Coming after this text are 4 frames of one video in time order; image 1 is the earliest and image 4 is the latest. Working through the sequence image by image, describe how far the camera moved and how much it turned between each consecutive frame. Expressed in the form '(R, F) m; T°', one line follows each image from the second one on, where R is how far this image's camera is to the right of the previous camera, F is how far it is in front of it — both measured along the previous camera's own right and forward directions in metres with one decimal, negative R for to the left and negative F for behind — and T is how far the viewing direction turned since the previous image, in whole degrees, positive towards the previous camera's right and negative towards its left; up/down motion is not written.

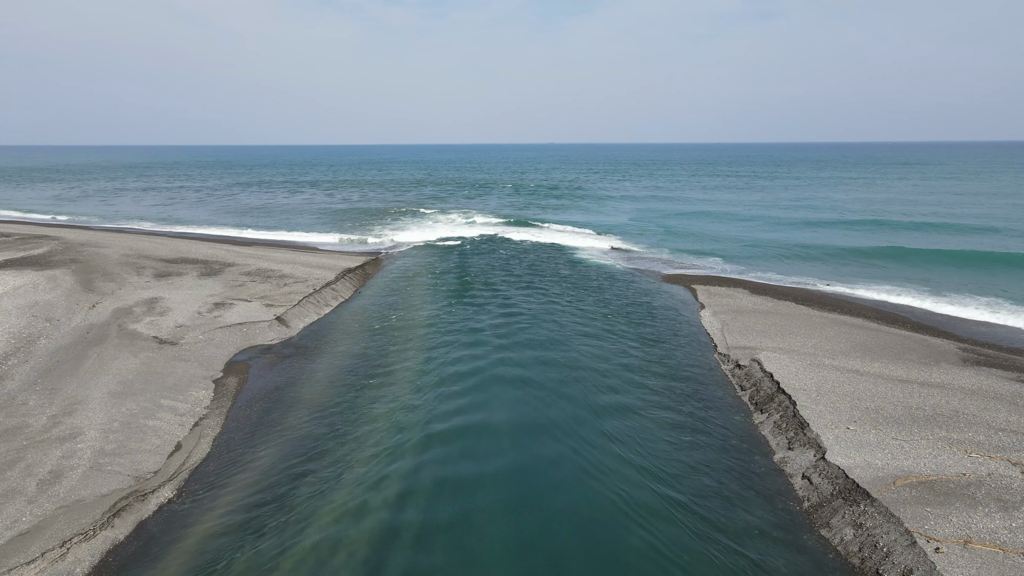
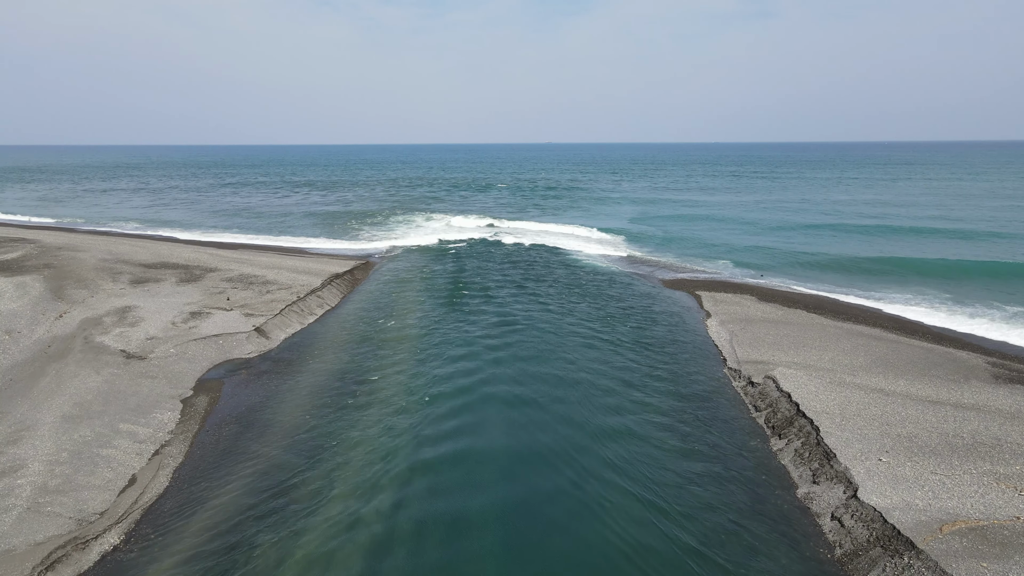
(+0.1, +0.9) m; 0°
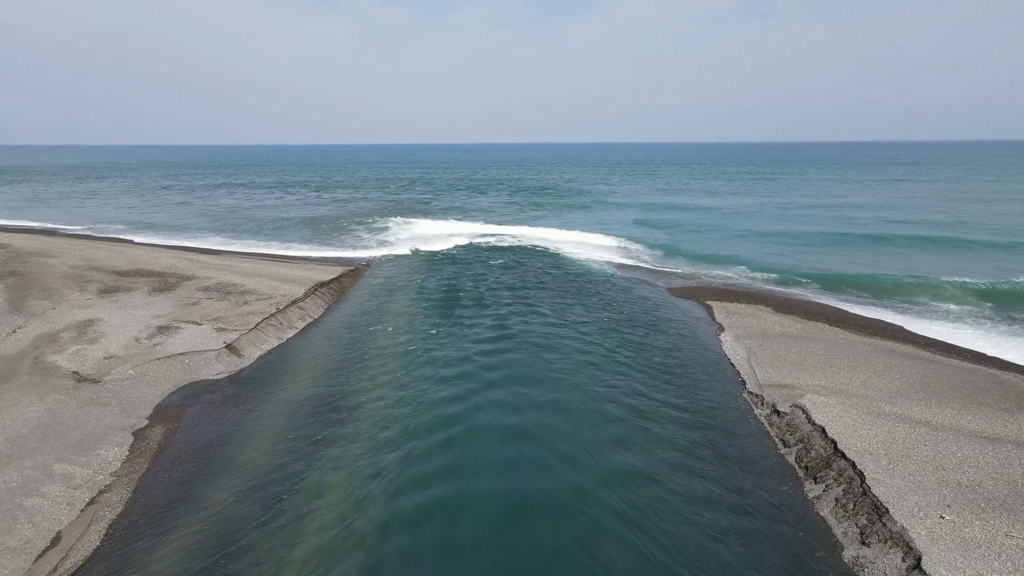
(+0.1, +1.3) m; 0°
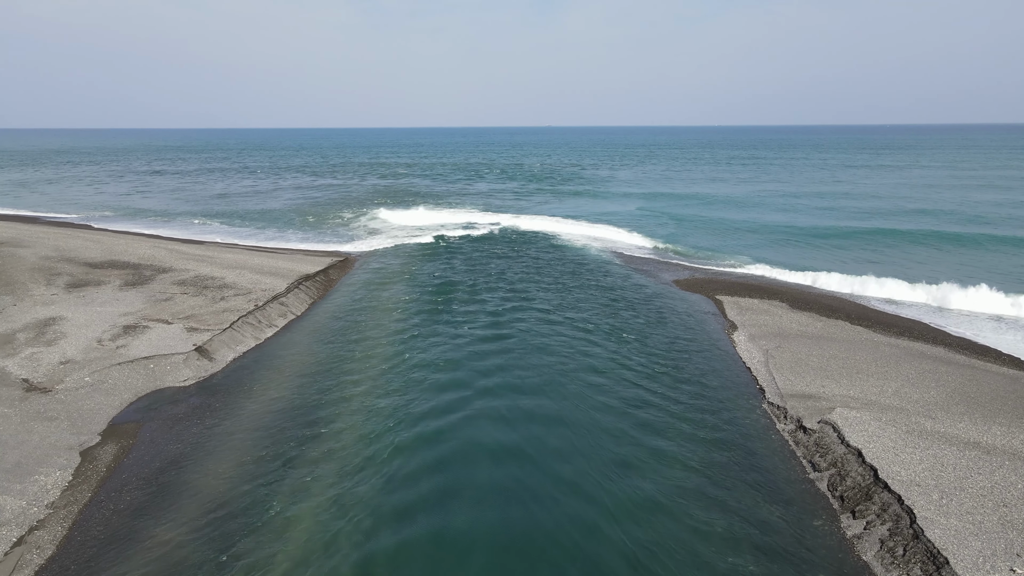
(+0.1, +1.2) m; 0°
